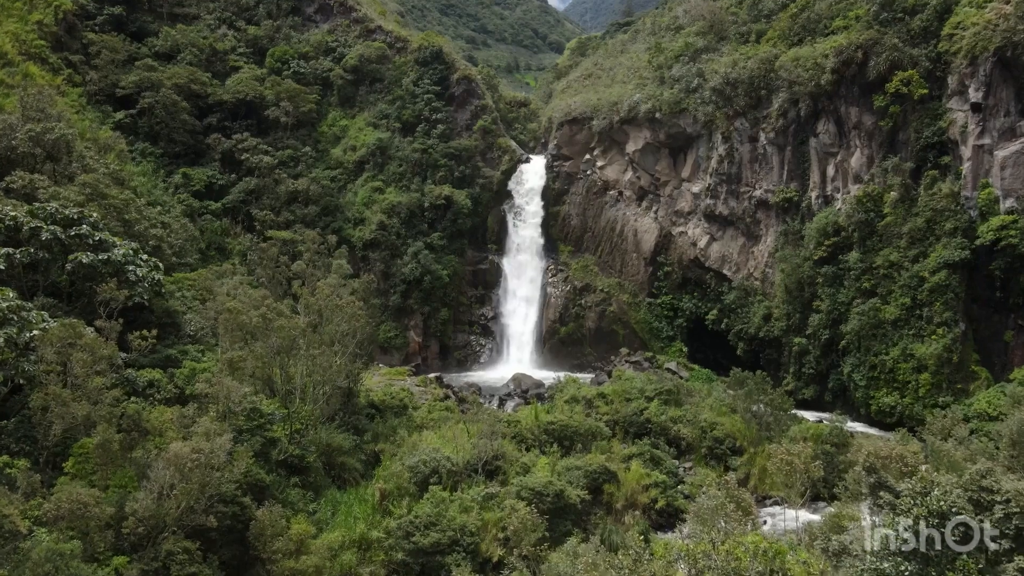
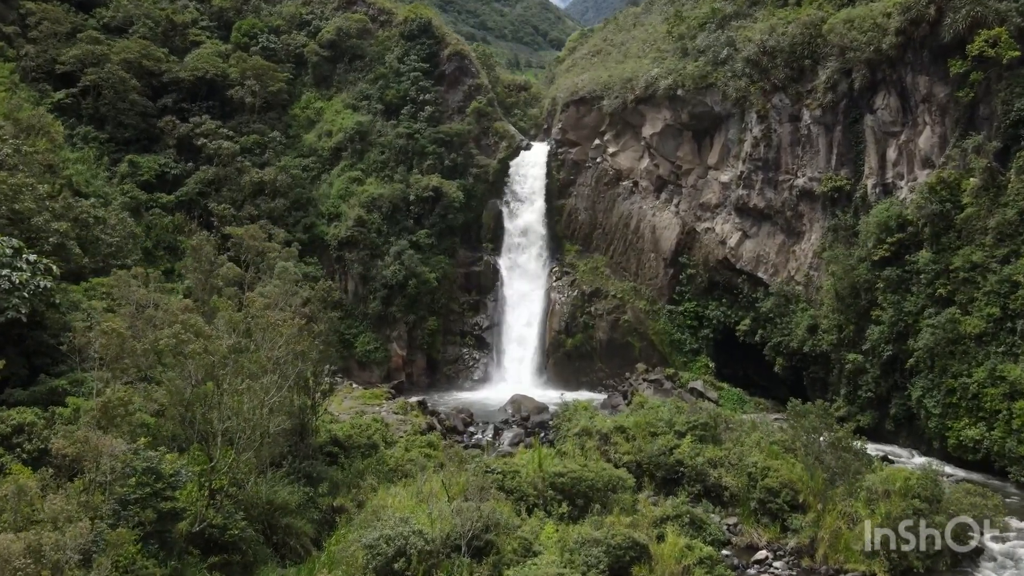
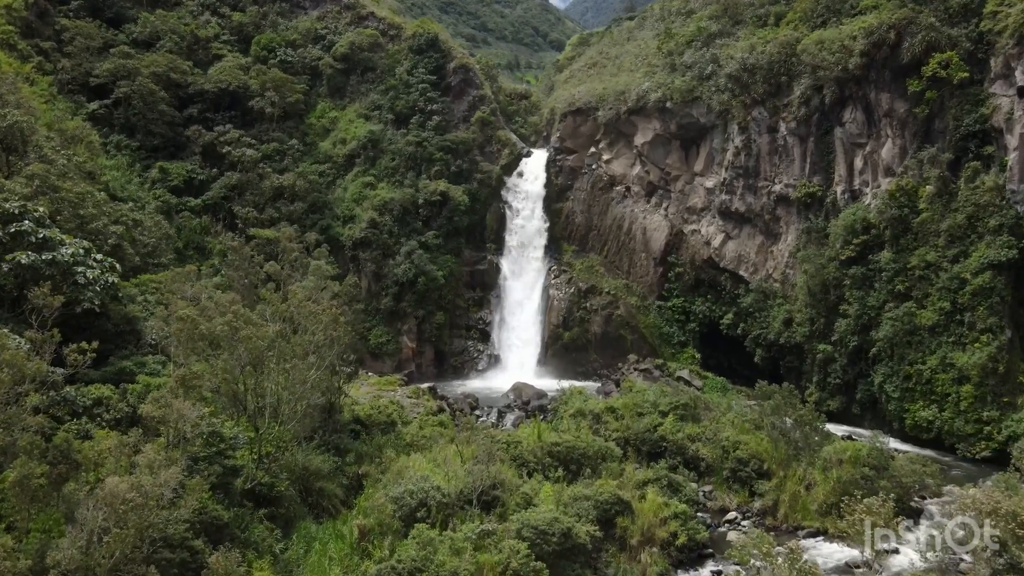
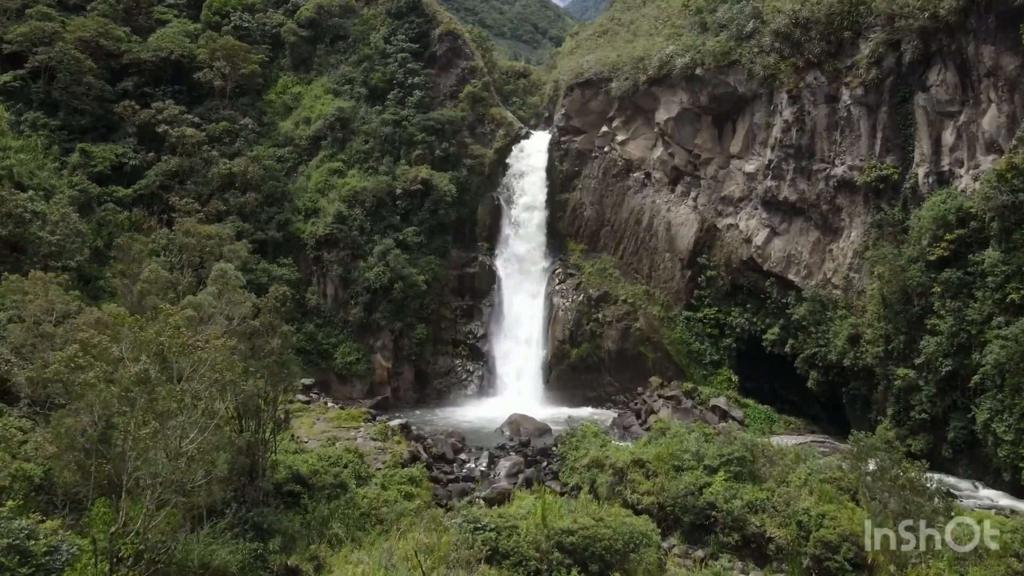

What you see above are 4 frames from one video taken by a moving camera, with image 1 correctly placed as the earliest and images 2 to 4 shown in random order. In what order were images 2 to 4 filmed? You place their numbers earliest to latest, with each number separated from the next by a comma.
3, 2, 4
